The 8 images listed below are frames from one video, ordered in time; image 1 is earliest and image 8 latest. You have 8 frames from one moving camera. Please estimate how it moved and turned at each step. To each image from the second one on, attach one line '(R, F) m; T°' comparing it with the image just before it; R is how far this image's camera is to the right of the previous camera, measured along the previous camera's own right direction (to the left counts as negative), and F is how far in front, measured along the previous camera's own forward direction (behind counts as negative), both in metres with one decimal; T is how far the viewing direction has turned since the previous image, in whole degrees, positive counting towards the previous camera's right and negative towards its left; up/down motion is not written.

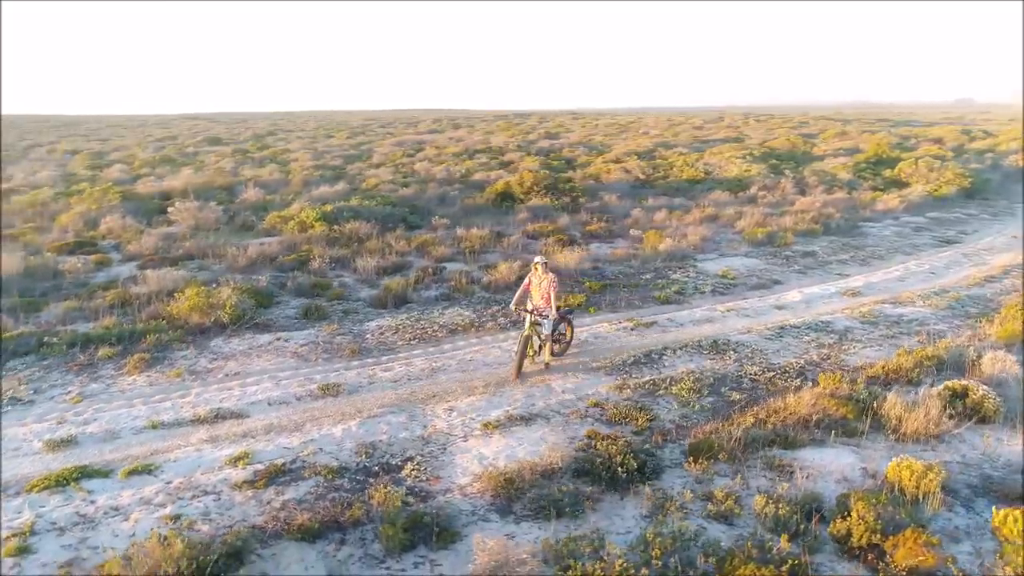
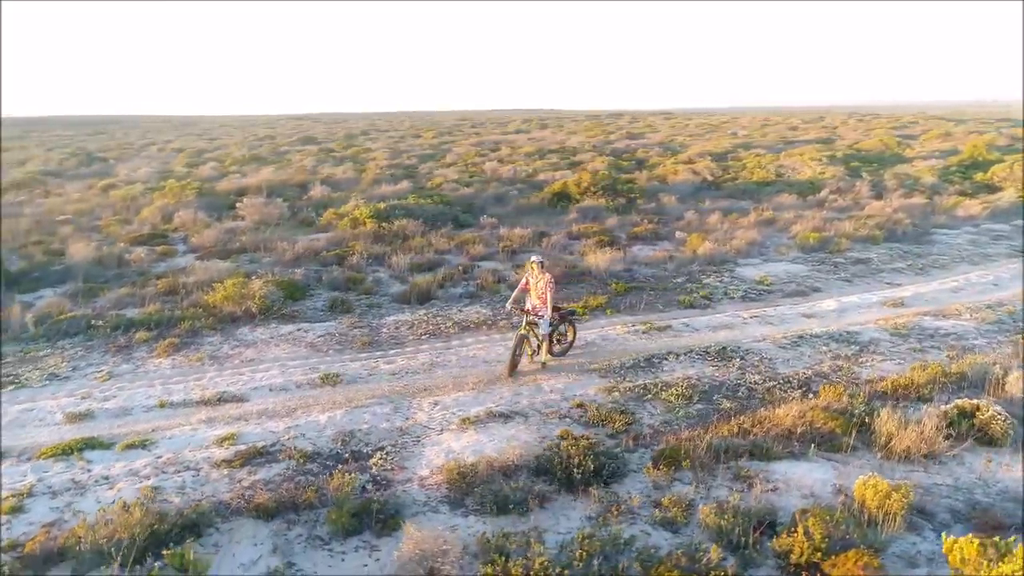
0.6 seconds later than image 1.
(+1.4, 0.0) m; -7°
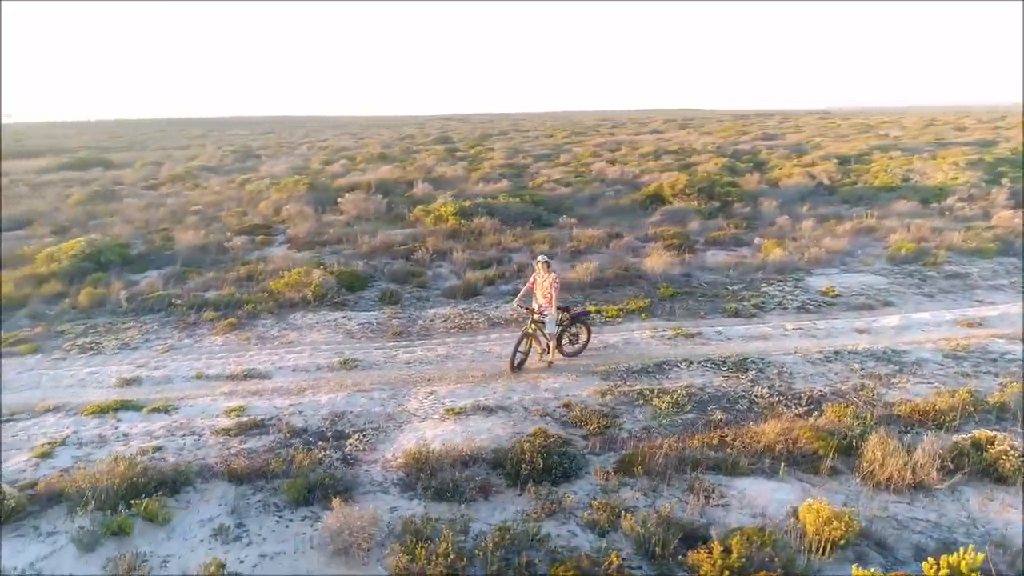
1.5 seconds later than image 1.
(+1.9, 0.0) m; -11°
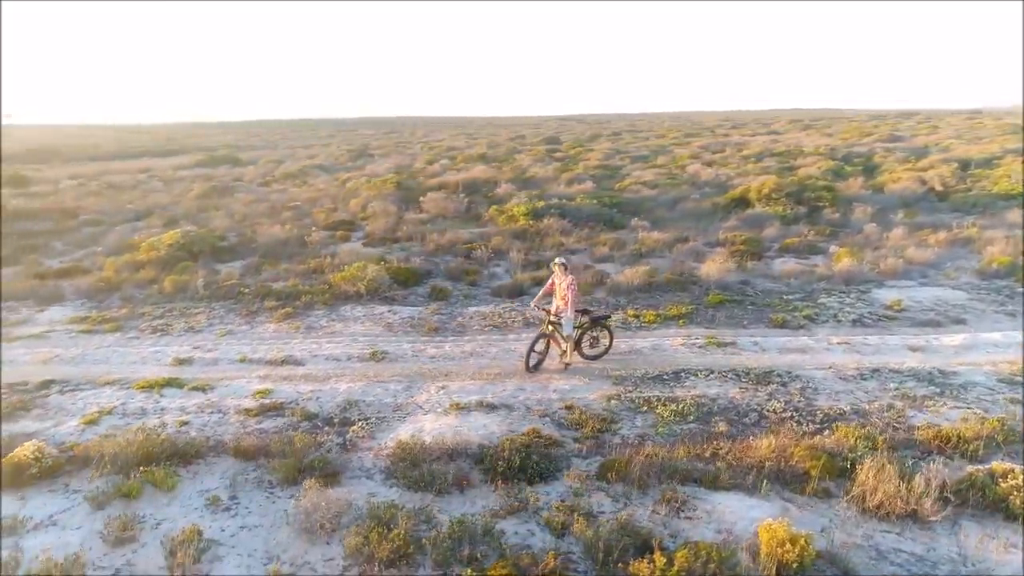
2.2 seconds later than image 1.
(+1.4, 0.0) m; -9°
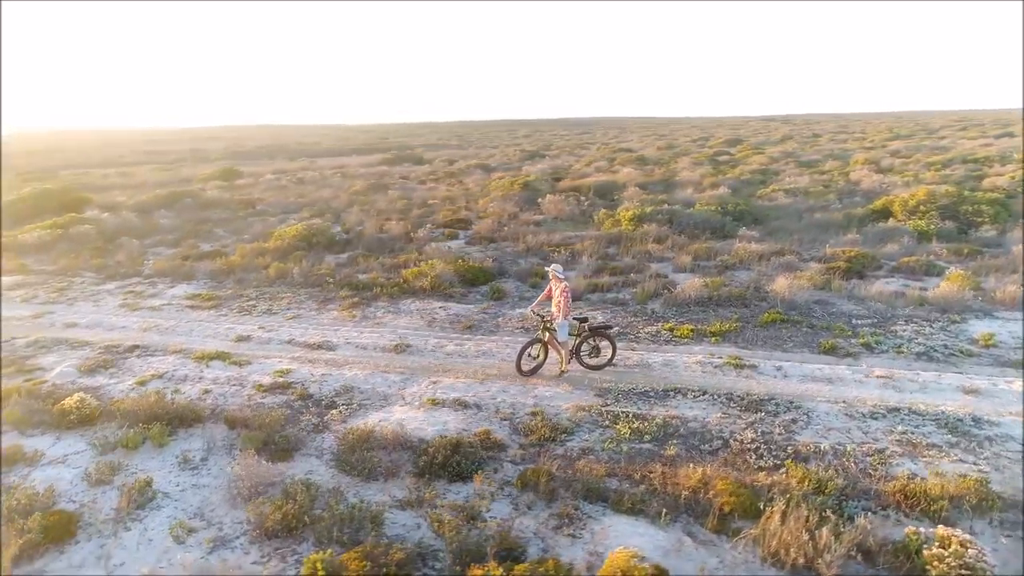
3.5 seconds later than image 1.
(+2.9, +0.2) m; -15°
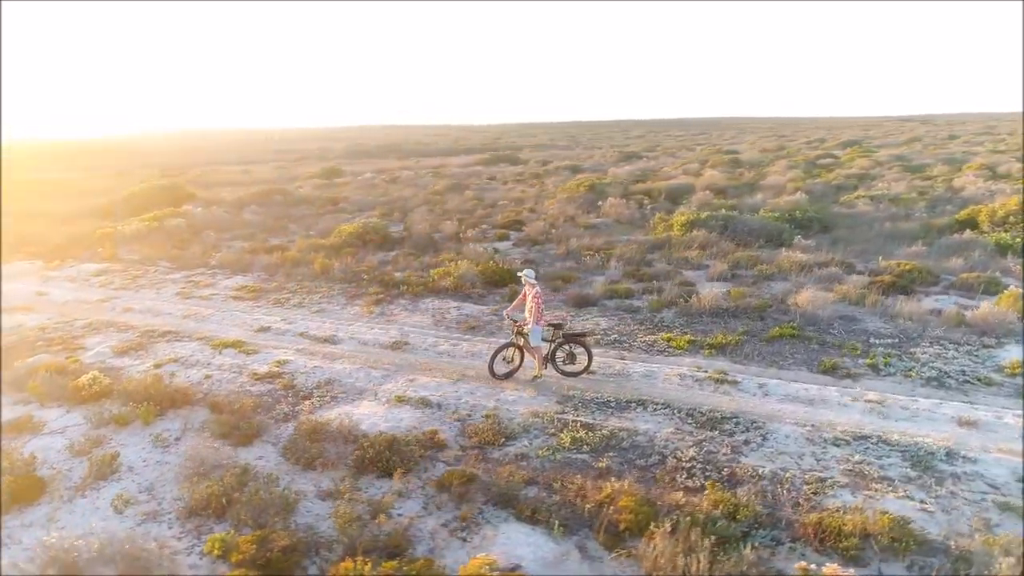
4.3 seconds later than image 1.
(+2.1, +0.1) m; -9°
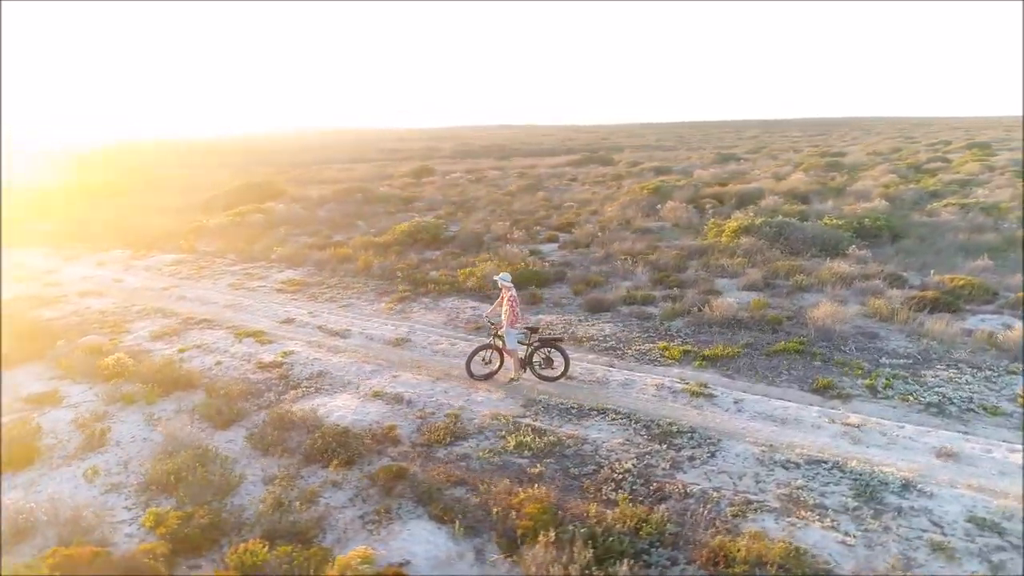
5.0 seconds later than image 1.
(+1.9, +0.1) m; -9°
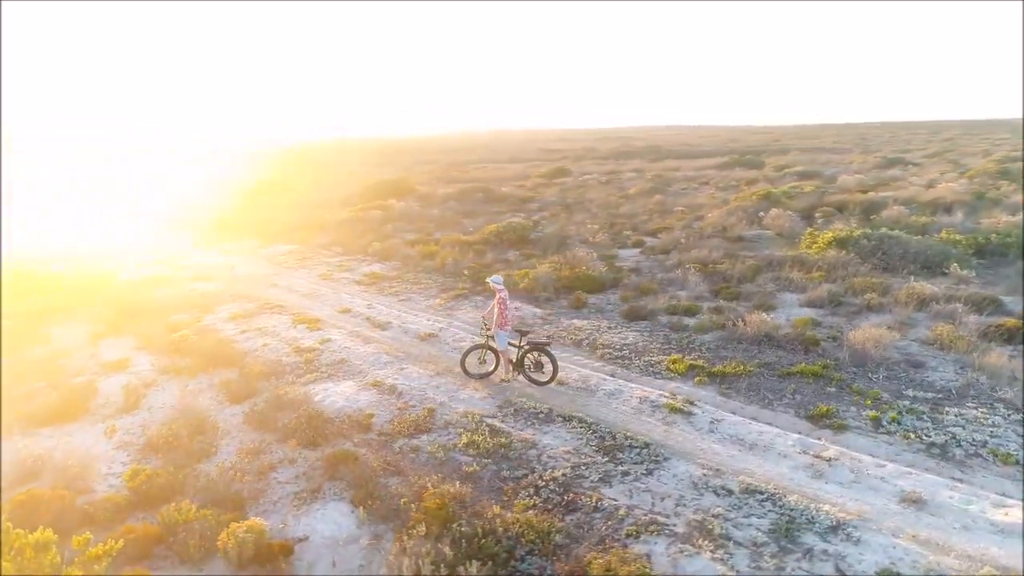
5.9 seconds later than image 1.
(+2.5, +0.1) m; -13°
